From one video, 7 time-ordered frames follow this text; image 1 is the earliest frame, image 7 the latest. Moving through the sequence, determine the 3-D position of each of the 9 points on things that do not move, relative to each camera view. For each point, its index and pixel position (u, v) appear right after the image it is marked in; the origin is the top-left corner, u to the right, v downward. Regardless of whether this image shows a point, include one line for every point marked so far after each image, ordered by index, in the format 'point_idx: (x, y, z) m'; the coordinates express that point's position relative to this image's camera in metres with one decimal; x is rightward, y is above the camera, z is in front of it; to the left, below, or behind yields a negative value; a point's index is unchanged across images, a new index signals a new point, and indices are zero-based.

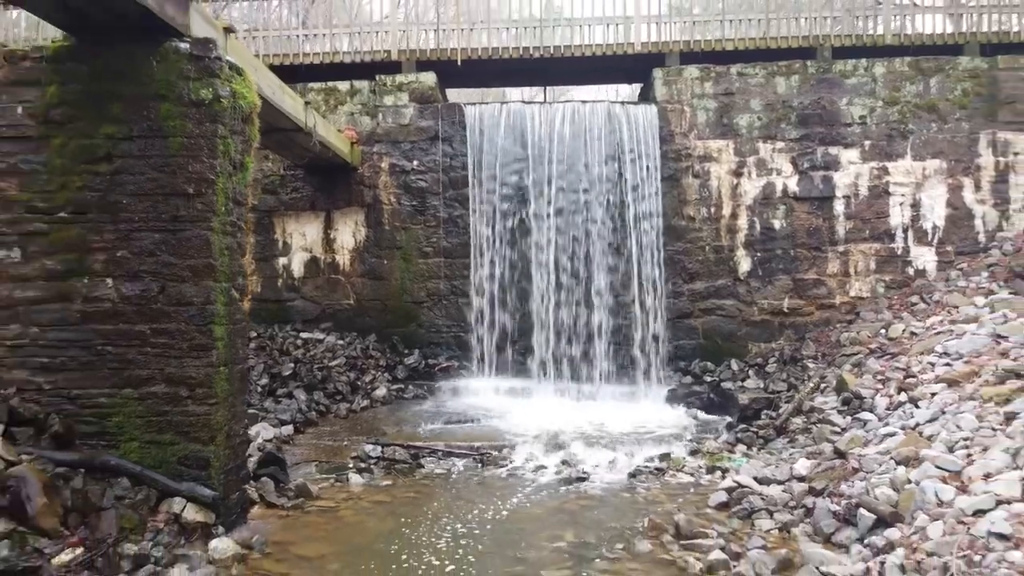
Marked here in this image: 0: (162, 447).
0: (-1.4, -0.6, +3.8) m
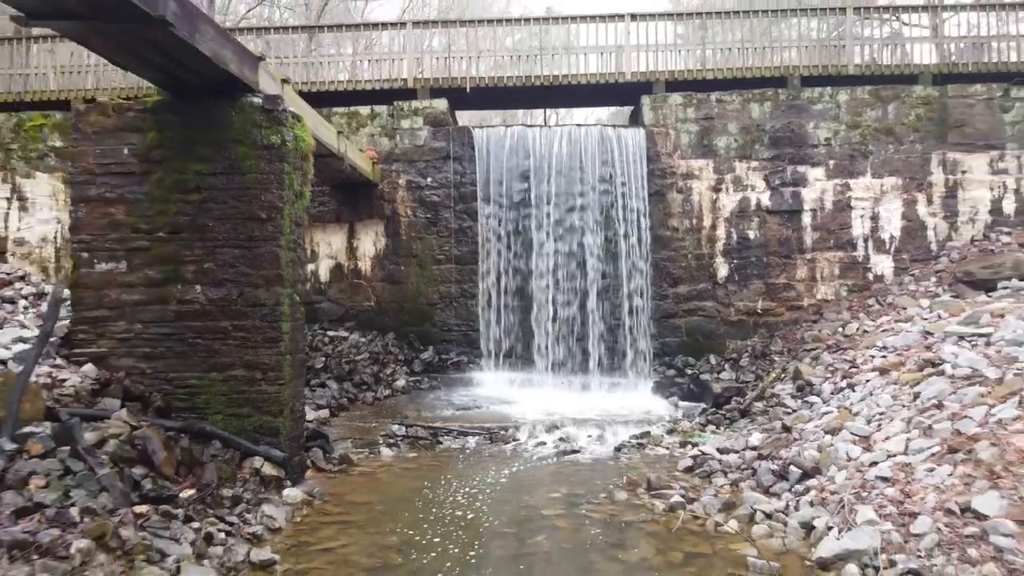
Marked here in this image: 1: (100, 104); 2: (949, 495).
0: (-1.4, -0.7, +4.7) m
1: (-2.2, +1.0, +4.9) m
2: (+1.6, -0.8, +3.3) m
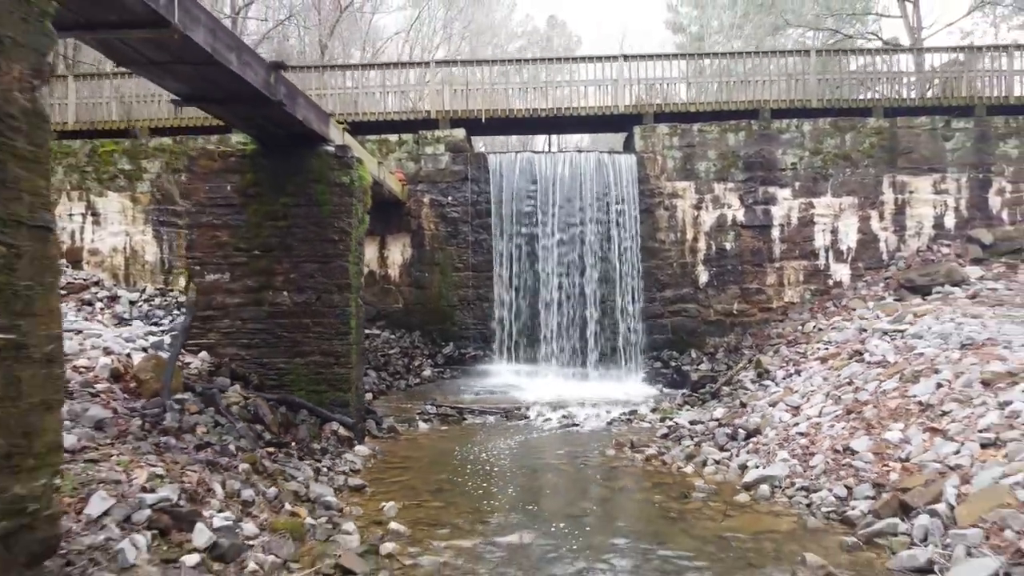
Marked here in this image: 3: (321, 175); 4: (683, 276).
0: (-1.3, -0.7, +6.2) m
1: (-2.1, +0.9, +6.3) m
2: (+1.7, -0.8, +4.8) m
3: (-1.3, +0.8, +6.3) m
4: (+1.9, +0.1, +10.5) m
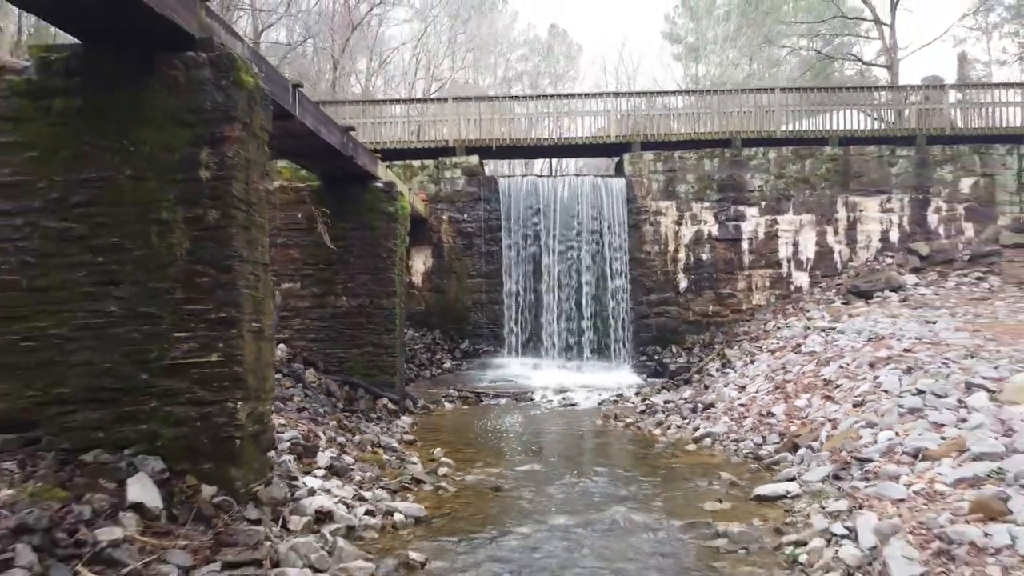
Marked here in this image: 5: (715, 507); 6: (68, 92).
0: (-1.2, -0.8, +7.9) m
1: (-2.0, +0.9, +8.1) m
2: (+1.8, -0.8, +6.5) m
3: (-1.2, +0.7, +8.0) m
4: (+2.0, +0.1, +12.2) m
5: (+1.0, -1.0, +4.2) m
6: (-1.8, +0.8, +3.7) m
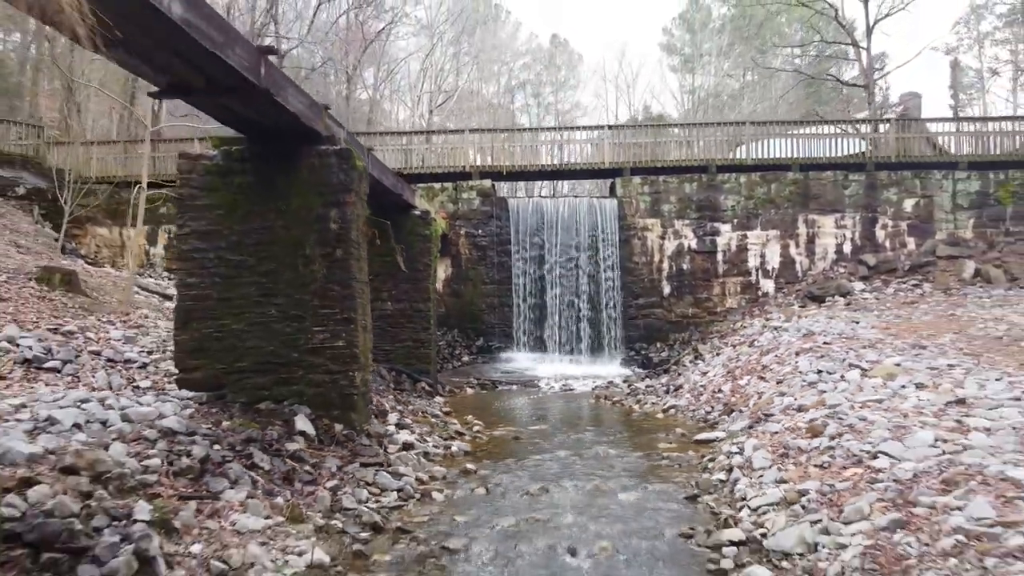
0: (-1.1, -0.8, +10.0) m
1: (-1.9, +0.8, +10.1) m
2: (+1.9, -0.9, +8.5) m
3: (-1.1, +0.6, +10.0) m
4: (+2.1, 0.0, +14.2) m
5: (+1.1, -1.1, +6.3) m
6: (-1.7, +0.7, +5.8) m
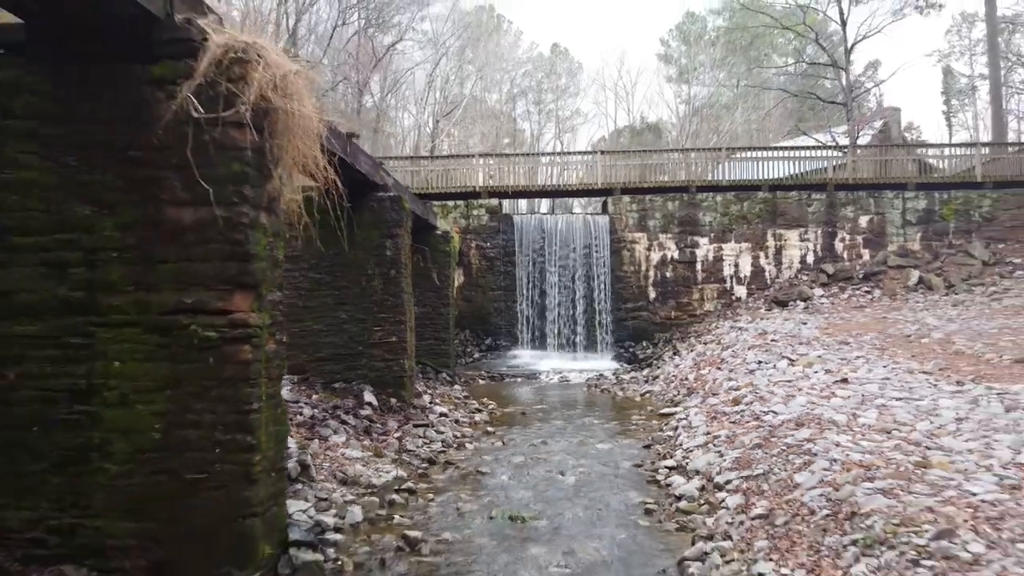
0: (-1.0, -0.9, +12.0) m
1: (-1.8, +0.7, +12.1) m
2: (+2.0, -1.0, +10.5) m
3: (-1.0, +0.5, +12.0) m
4: (+2.2, -0.1, +16.2) m
5: (+1.1, -1.2, +8.3) m
6: (-1.6, +0.6, +7.8) m
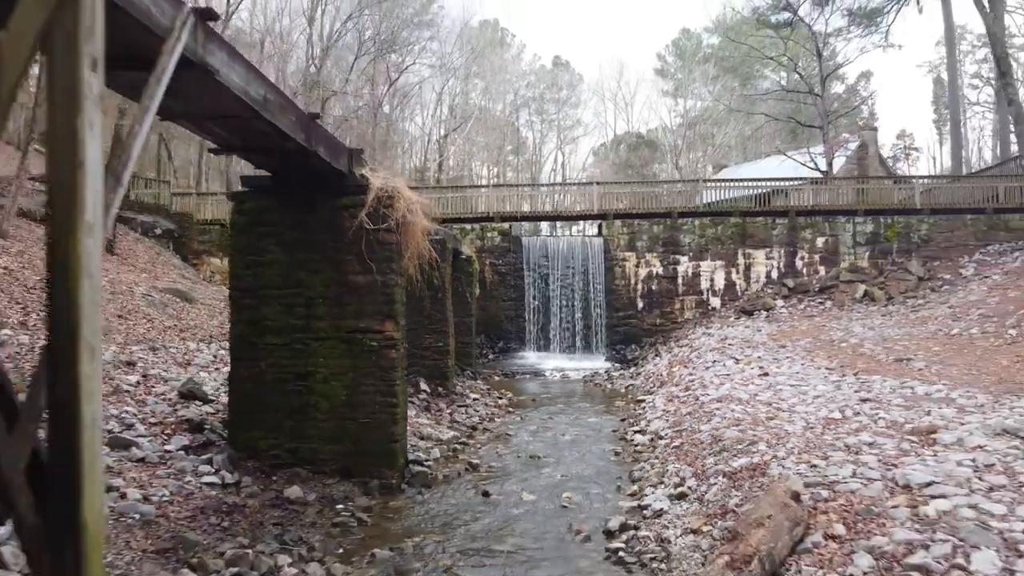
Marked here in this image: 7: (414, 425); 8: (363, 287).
0: (-0.8, -1.1, +14.8) m
1: (-1.6, +0.5, +15.0) m
2: (+2.2, -1.2, +13.4) m
3: (-0.8, +0.3, +14.9) m
4: (+2.4, -0.3, +19.1) m
5: (+1.3, -1.4, +11.1) m
6: (-1.4, +0.4, +10.6) m
7: (-0.9, -1.2, +8.3) m
8: (-1.0, 0.0, +6.2) m
